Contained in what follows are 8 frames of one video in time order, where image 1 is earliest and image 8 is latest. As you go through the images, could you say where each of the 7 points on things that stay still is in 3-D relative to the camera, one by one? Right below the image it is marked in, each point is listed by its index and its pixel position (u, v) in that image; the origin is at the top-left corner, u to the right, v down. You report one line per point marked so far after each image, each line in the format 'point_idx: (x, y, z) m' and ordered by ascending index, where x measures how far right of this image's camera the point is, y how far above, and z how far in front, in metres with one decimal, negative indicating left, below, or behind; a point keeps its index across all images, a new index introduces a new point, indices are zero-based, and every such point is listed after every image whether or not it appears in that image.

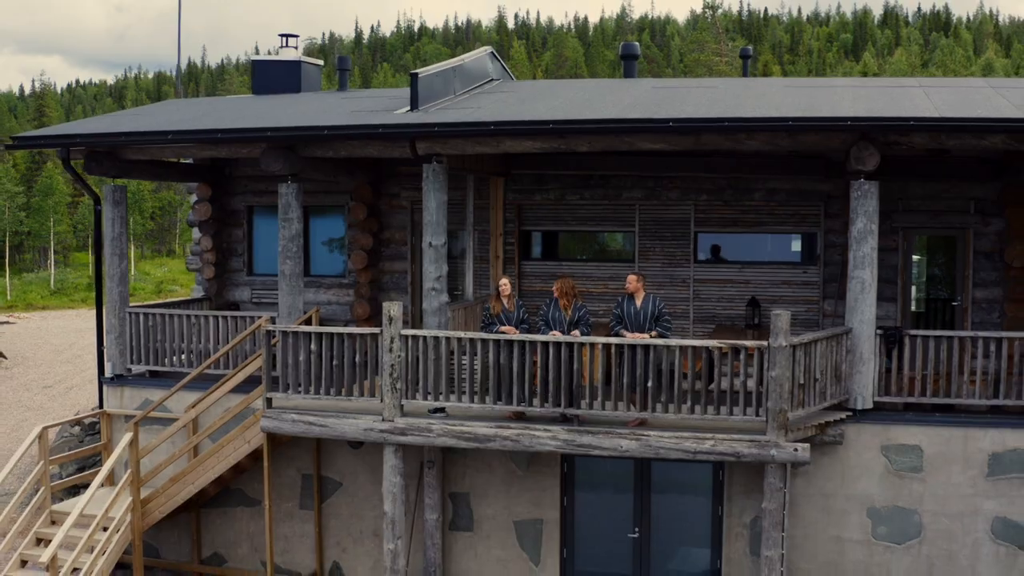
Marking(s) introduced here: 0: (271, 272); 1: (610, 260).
0: (-2.2, +0.1, +10.5) m
1: (+0.8, +0.2, +9.5) m
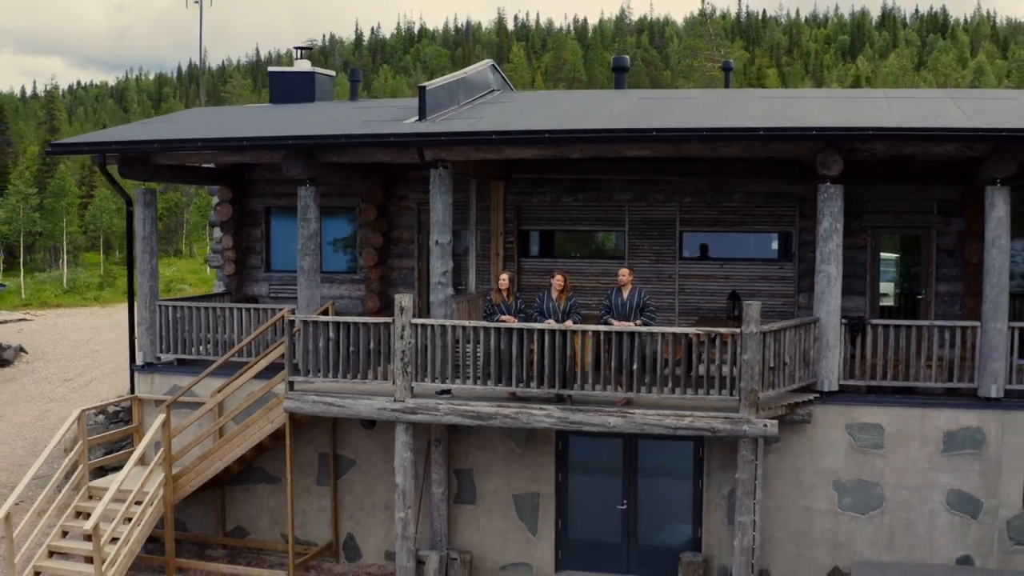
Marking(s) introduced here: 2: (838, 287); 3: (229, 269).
0: (-2.2, +0.2, +11.2) m
1: (+0.8, +0.3, +10.3) m
2: (+2.3, 0.0, +8.2) m
3: (-2.7, +0.2, +11.2) m
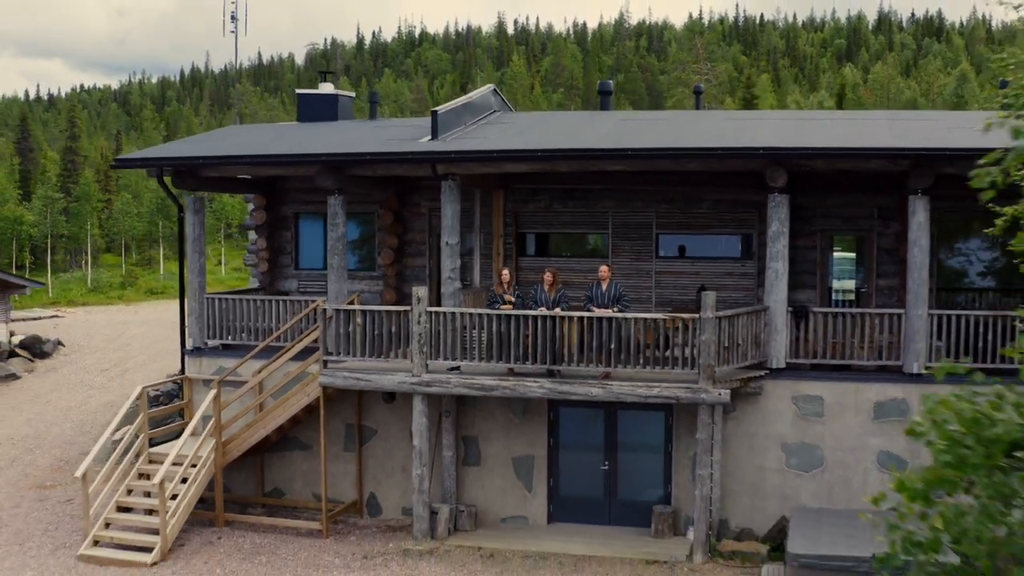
0: (-2.2, +0.2, +12.8) m
1: (+0.8, +0.3, +11.8) m
2: (+2.3, +0.1, +9.8) m
3: (-2.7, +0.2, +12.8) m
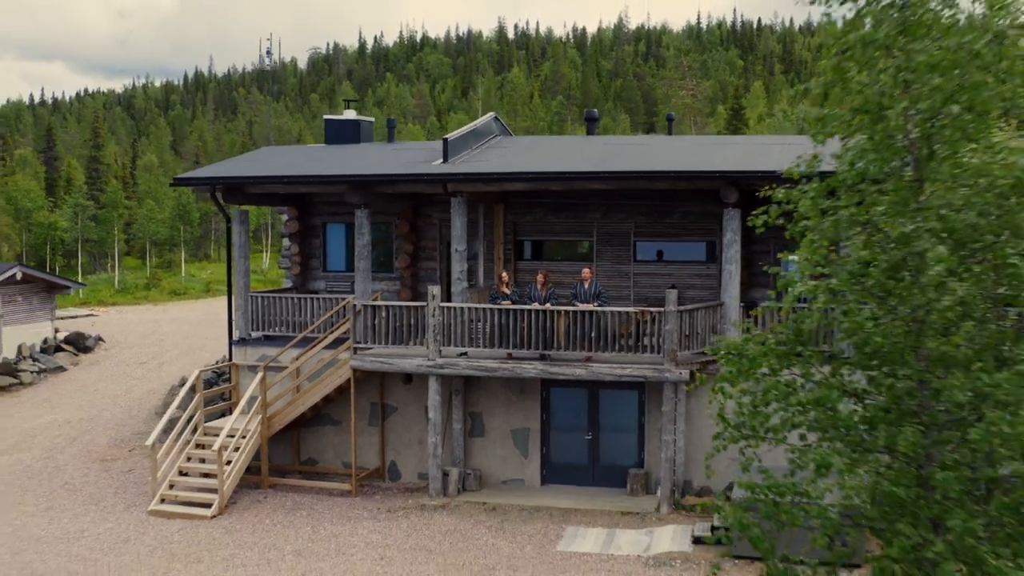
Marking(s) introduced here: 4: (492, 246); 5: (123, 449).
0: (-2.2, +0.2, +14.8) m
1: (+0.8, +0.3, +13.8) m
2: (+2.3, +0.1, +11.7) m
3: (-2.7, +0.2, +14.7) m
4: (-0.2, +0.5, +14.0) m
5: (-5.2, -2.1, +15.3) m
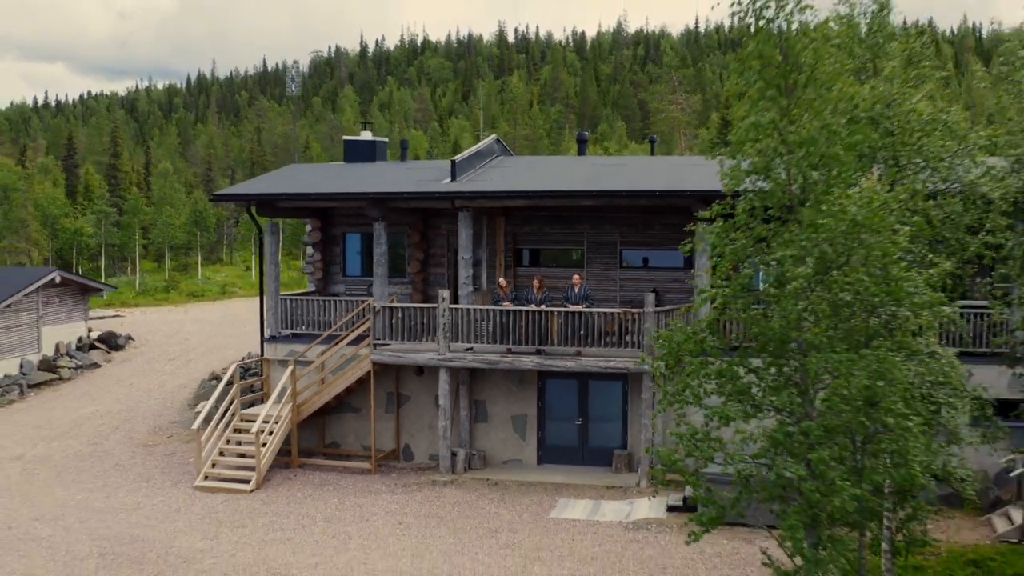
0: (-2.2, +0.2, +16.5) m
1: (+0.8, +0.3, +15.5) m
2: (+2.3, 0.0, +13.5) m
3: (-2.7, +0.2, +16.5) m
4: (-0.2, +0.5, +15.7) m
5: (-5.2, -2.2, +17.0) m
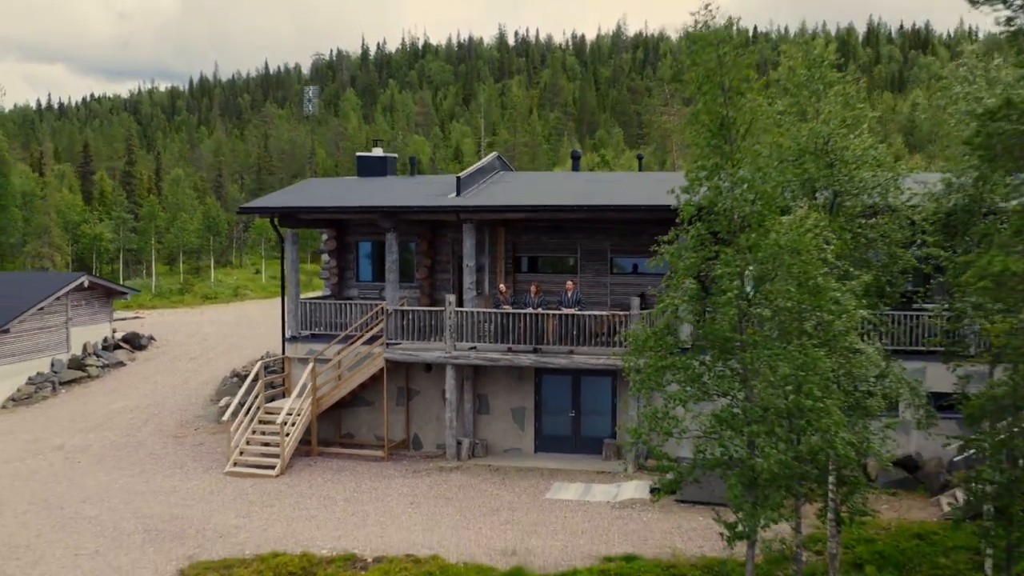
0: (-2.2, +0.1, +18.0) m
1: (+0.8, +0.2, +17.0) m
2: (+2.3, 0.0, +14.9) m
3: (-2.8, +0.1, +17.9) m
4: (-0.2, +0.4, +17.2) m
5: (-5.2, -2.2, +18.5) m
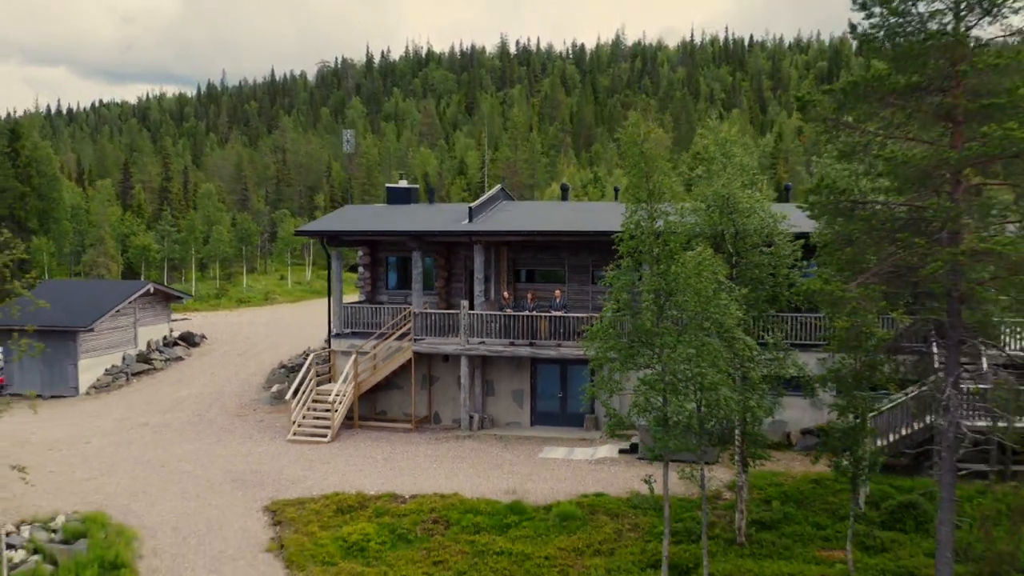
0: (-2.2, 0.0, +22.1) m
1: (+0.8, +0.1, +21.1) m
2: (+2.3, -0.2, +19.1) m
3: (-2.7, 0.0, +22.1) m
4: (-0.2, +0.3, +21.3) m
5: (-5.2, -2.4, +22.6) m
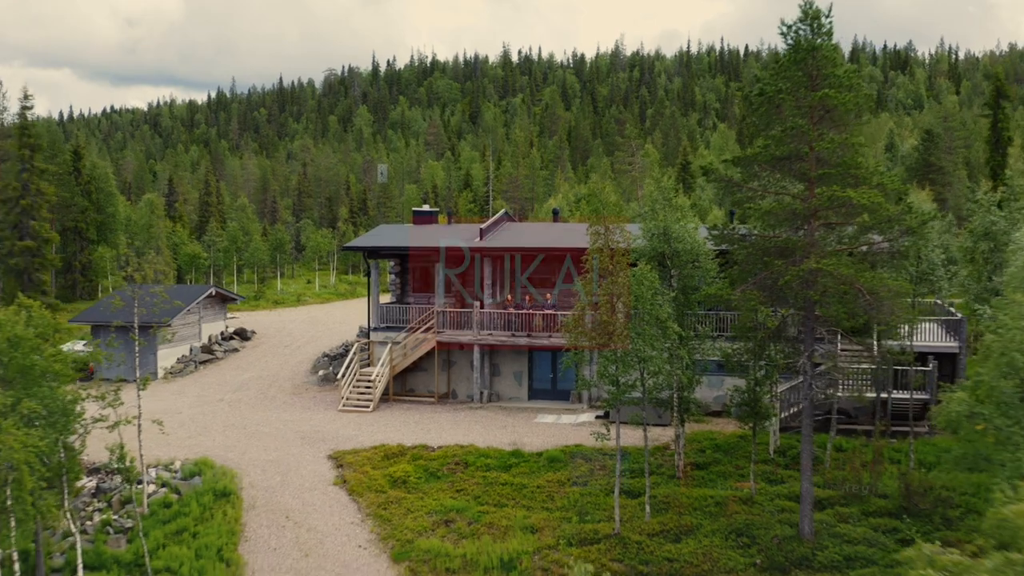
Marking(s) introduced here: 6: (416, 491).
0: (-2.2, -0.1, +27.6) m
1: (+0.8, 0.0, +26.6) m
2: (+2.3, -0.2, +24.6) m
3: (-2.7, -0.1, +27.6) m
4: (-0.2, +0.2, +26.8) m
5: (-5.1, -2.4, +28.1) m
6: (-1.6, -3.5, +19.7) m
